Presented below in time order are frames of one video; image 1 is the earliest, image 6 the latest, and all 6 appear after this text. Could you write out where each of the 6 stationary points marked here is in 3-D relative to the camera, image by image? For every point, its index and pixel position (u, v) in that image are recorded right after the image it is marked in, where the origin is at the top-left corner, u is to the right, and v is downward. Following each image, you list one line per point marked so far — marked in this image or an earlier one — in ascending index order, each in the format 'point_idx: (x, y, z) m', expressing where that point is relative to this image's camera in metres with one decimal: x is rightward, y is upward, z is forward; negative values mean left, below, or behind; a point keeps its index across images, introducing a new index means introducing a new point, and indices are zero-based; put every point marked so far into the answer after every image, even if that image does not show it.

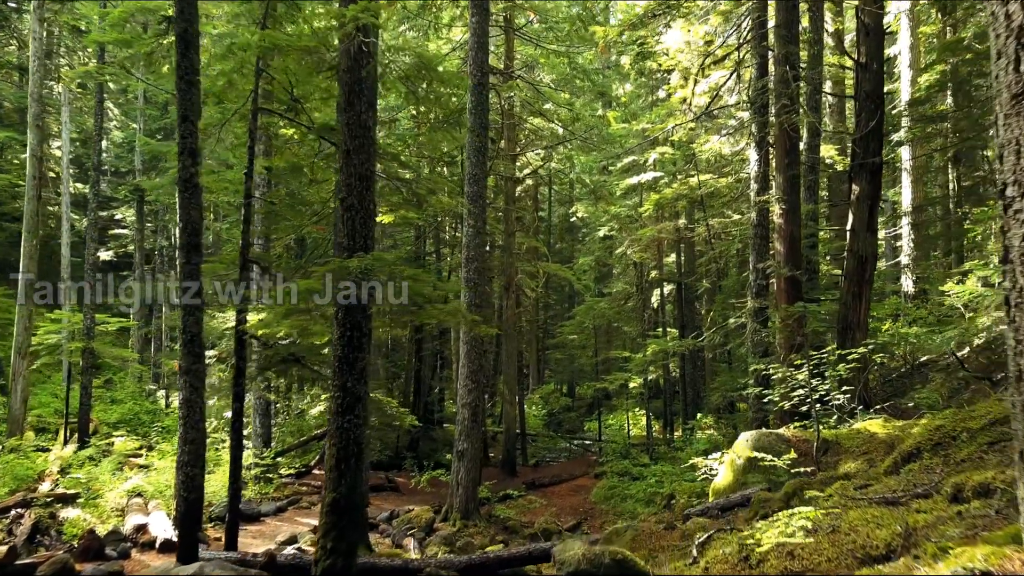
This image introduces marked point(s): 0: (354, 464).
0: (-1.0, -1.2, +5.4) m
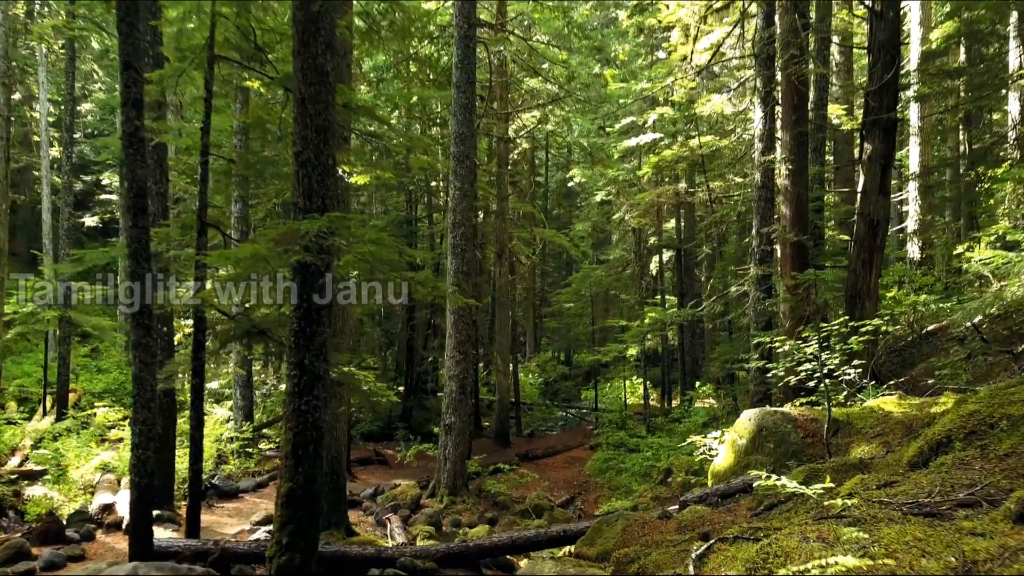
0: (-1.2, -1.0, +4.8) m
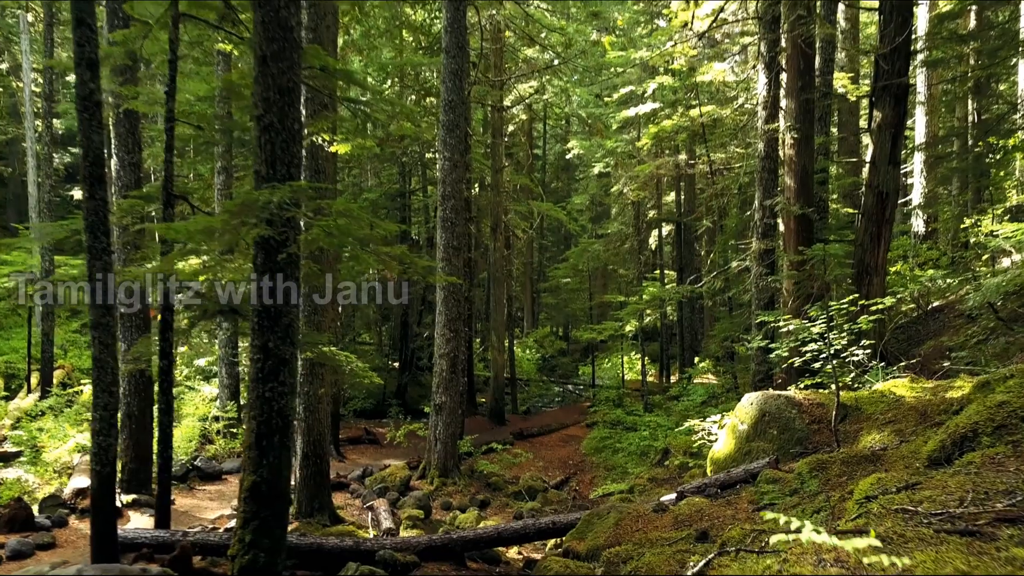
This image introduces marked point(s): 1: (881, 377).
0: (-1.3, -0.8, +4.5) m
1: (+2.9, -0.7, +6.4) m
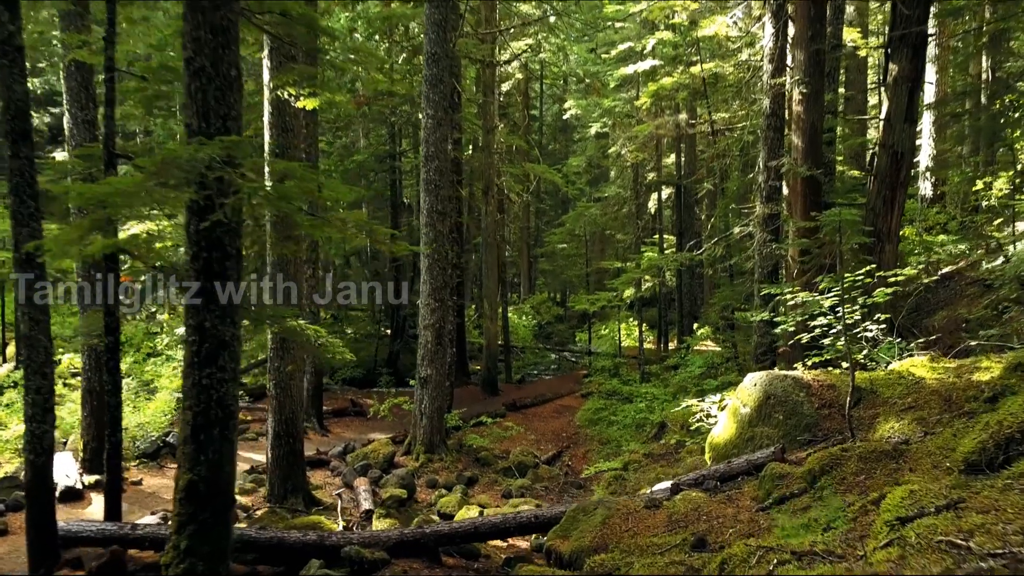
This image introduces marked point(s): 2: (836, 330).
0: (-1.4, -0.7, +3.9) m
1: (+2.8, -0.5, +5.9) m
2: (+2.2, -0.3, +5.7) m
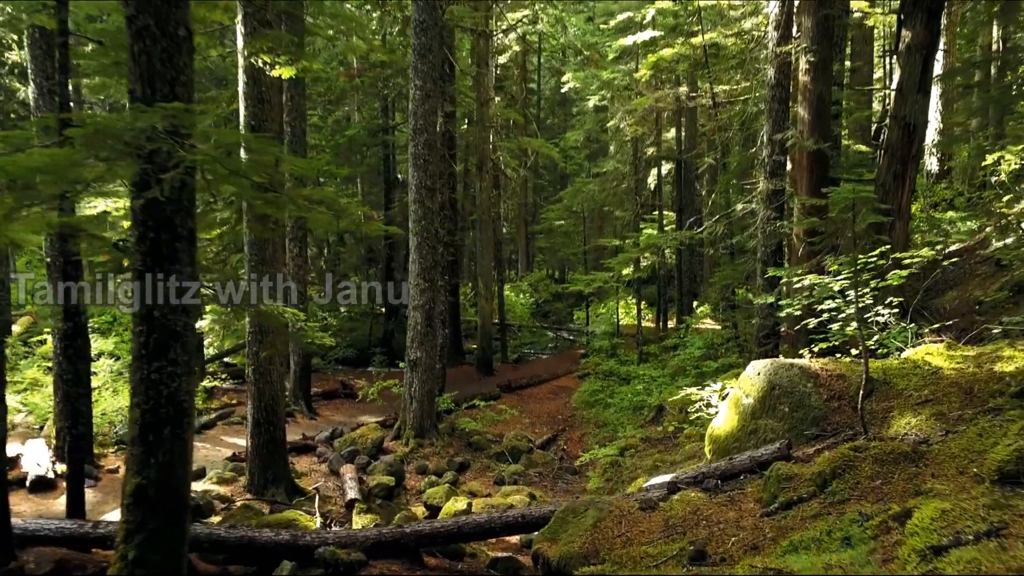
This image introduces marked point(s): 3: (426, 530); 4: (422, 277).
0: (-1.5, -0.6, +3.6) m
1: (+2.7, -0.3, +5.5) m
2: (+2.2, -0.2, +5.3) m
3: (-0.5, -1.5, +5.0) m
4: (-1.1, +0.1, +9.7) m
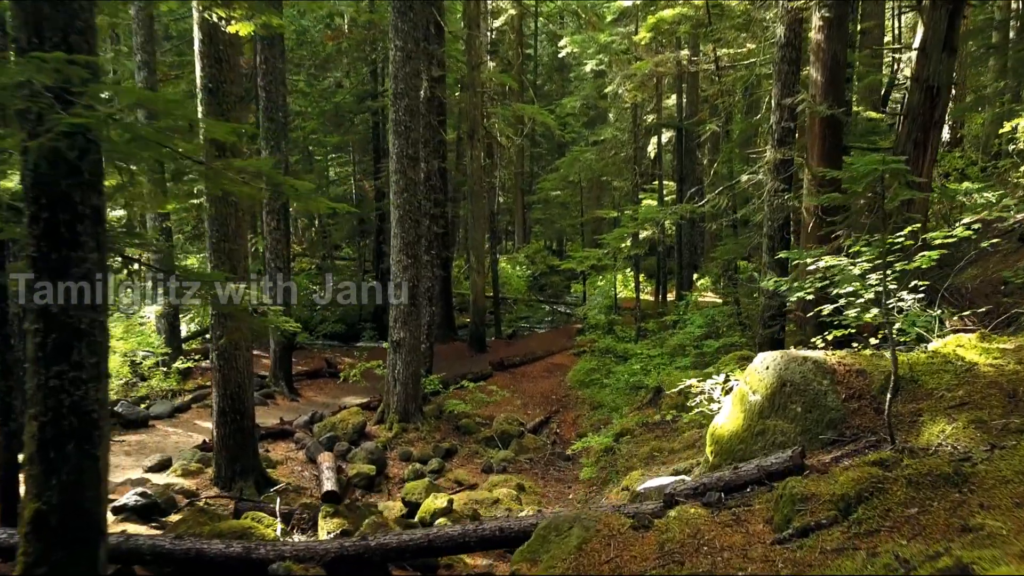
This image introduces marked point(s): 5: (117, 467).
0: (-1.6, -0.6, +3.0) m
1: (+2.6, -0.2, +5.0) m
2: (+2.0, -0.1, +4.7) m
3: (-0.6, -1.4, +4.4) m
4: (-1.2, +0.4, +9.2) m
5: (-3.6, -1.6, +7.6) m
